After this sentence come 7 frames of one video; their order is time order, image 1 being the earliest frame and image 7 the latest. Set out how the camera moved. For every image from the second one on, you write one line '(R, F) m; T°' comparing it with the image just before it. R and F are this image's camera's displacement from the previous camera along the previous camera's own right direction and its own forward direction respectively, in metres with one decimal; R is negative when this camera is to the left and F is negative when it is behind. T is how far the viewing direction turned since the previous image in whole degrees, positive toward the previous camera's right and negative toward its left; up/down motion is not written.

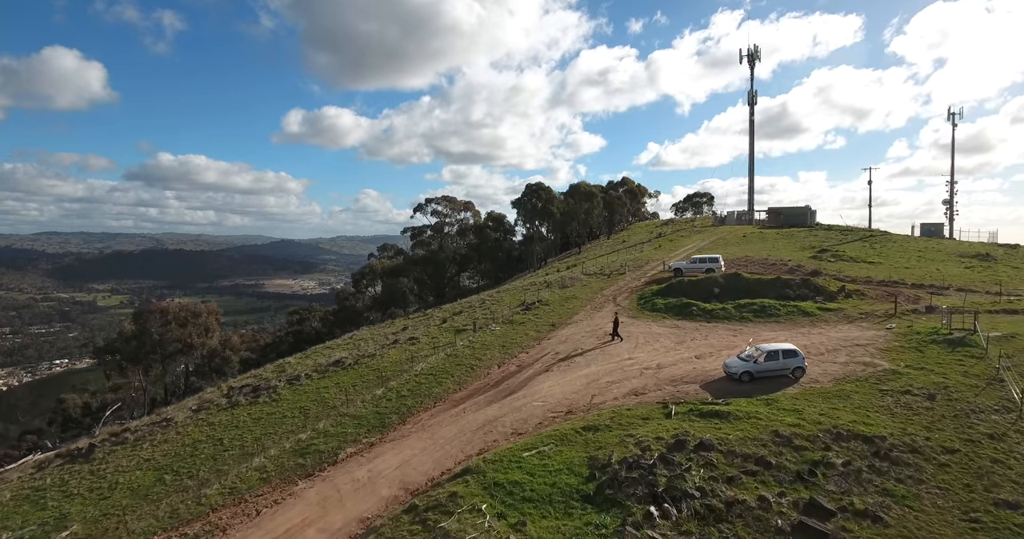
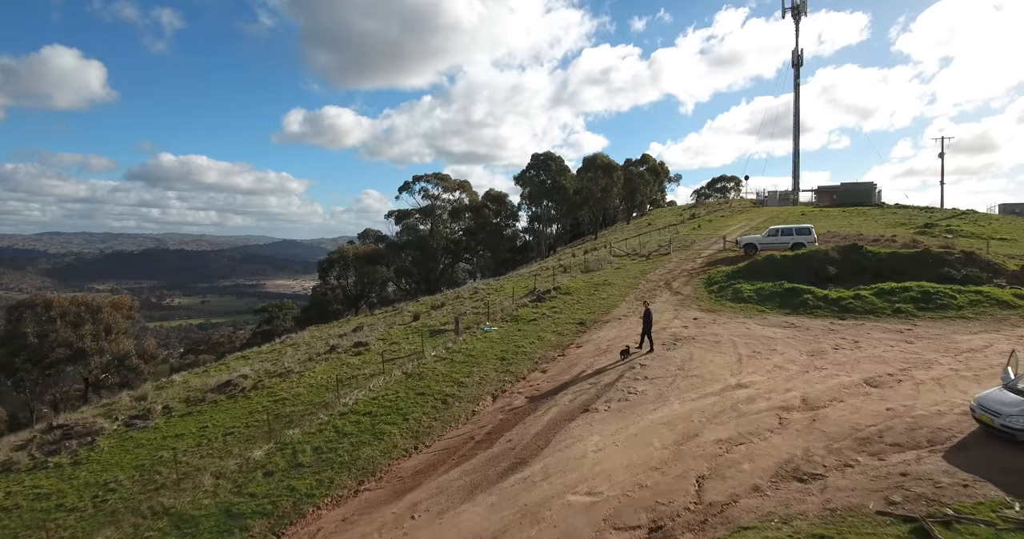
(-0.1, +12.0) m; 0°
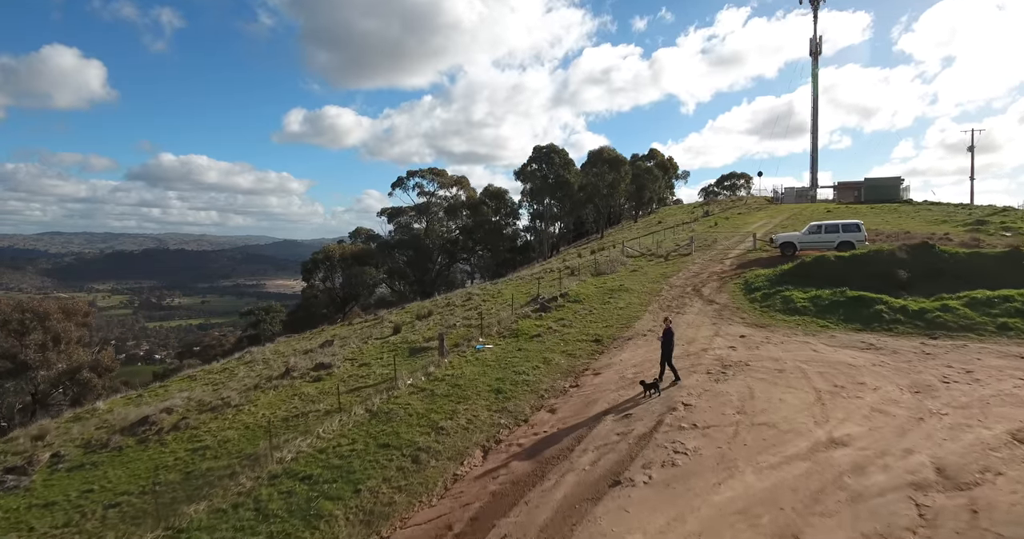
(+0.1, +4.0) m; 0°
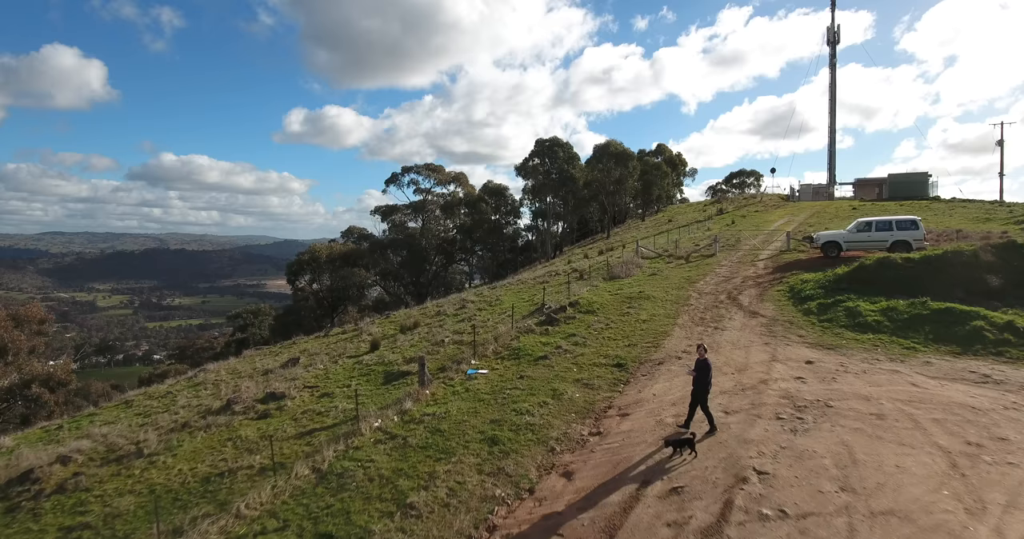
(0.0, +3.4) m; 0°
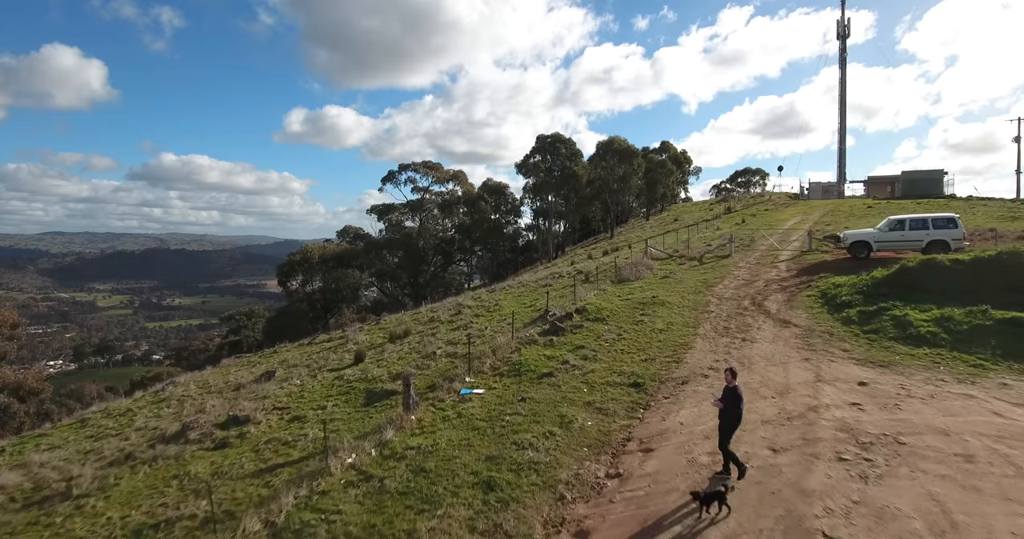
(0.0, +1.8) m; 0°
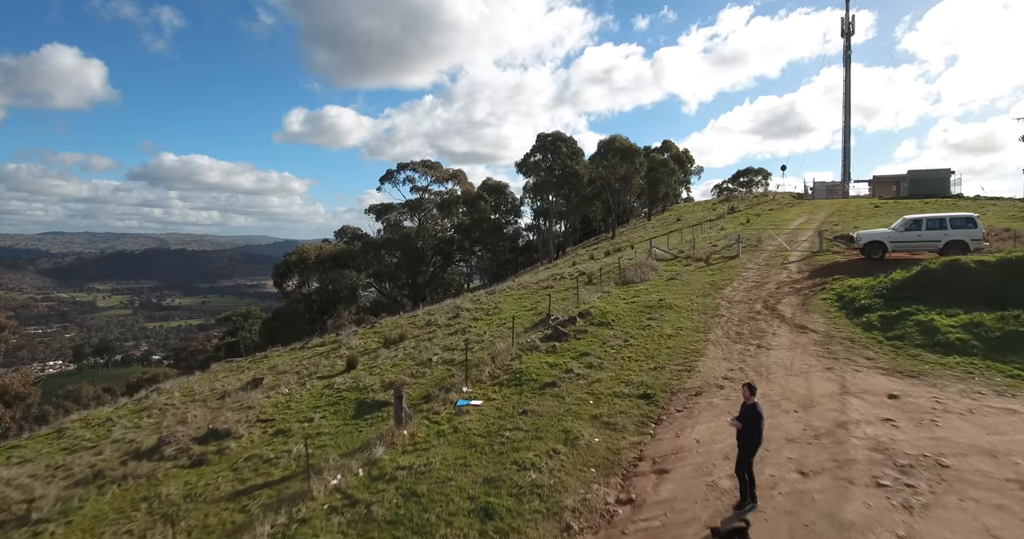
(0.0, +0.8) m; 0°
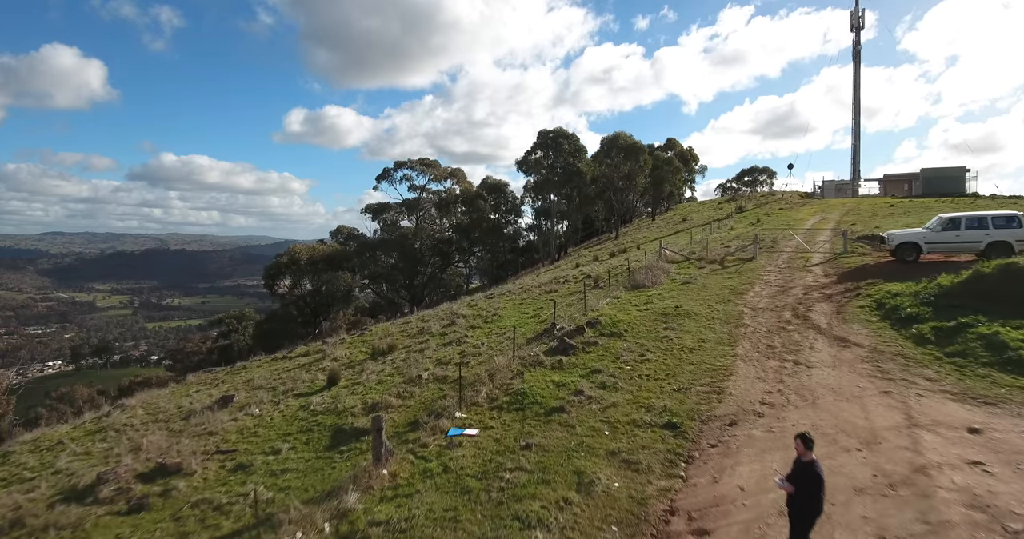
(0.0, +1.6) m; 0°
